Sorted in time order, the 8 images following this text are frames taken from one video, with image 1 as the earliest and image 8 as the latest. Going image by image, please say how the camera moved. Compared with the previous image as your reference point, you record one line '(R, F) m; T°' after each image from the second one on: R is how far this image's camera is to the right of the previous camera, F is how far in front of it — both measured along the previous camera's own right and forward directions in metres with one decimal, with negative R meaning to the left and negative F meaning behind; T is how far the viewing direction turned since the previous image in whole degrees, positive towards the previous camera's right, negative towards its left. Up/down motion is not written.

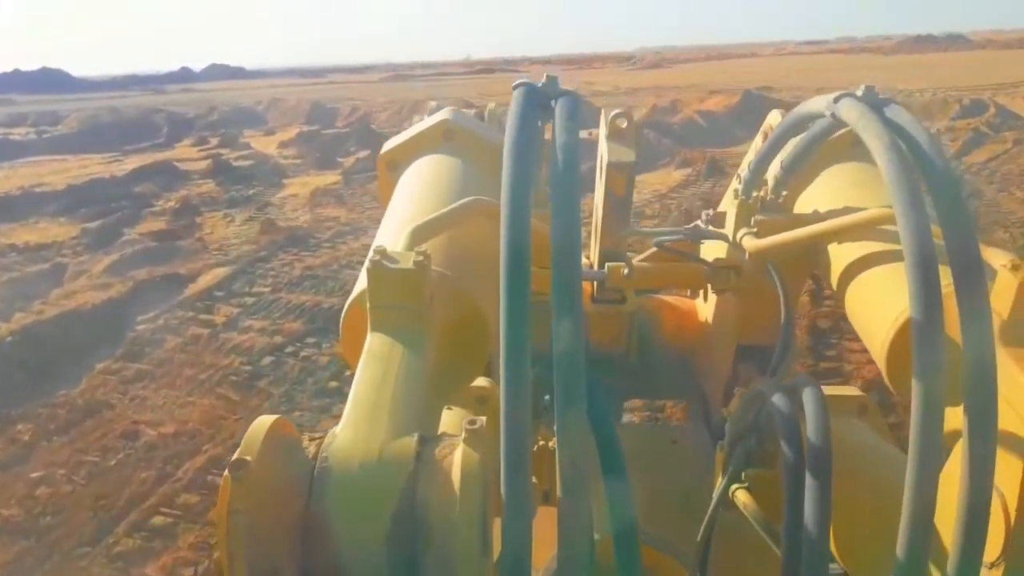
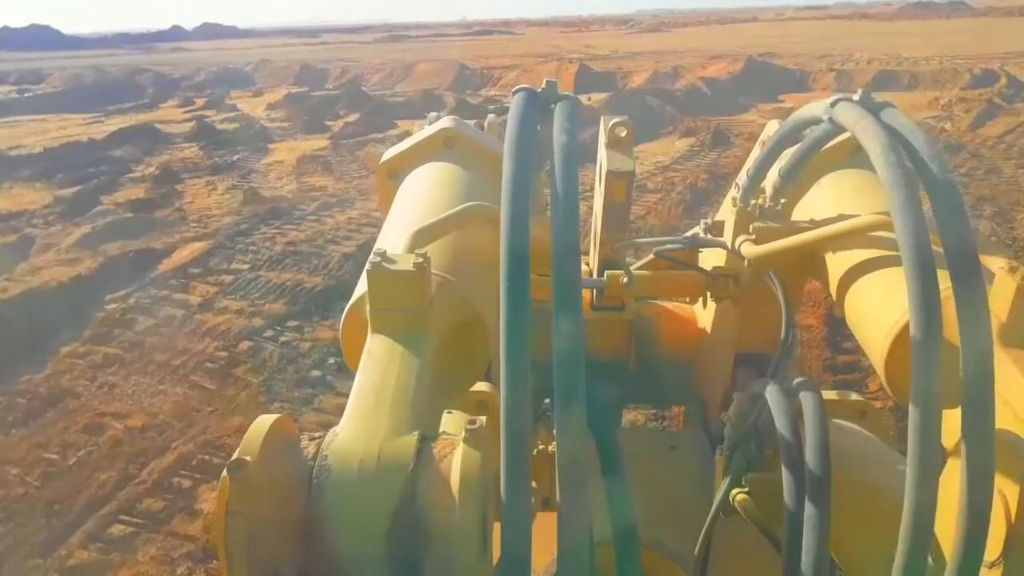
(0.0, +0.4) m; 0°
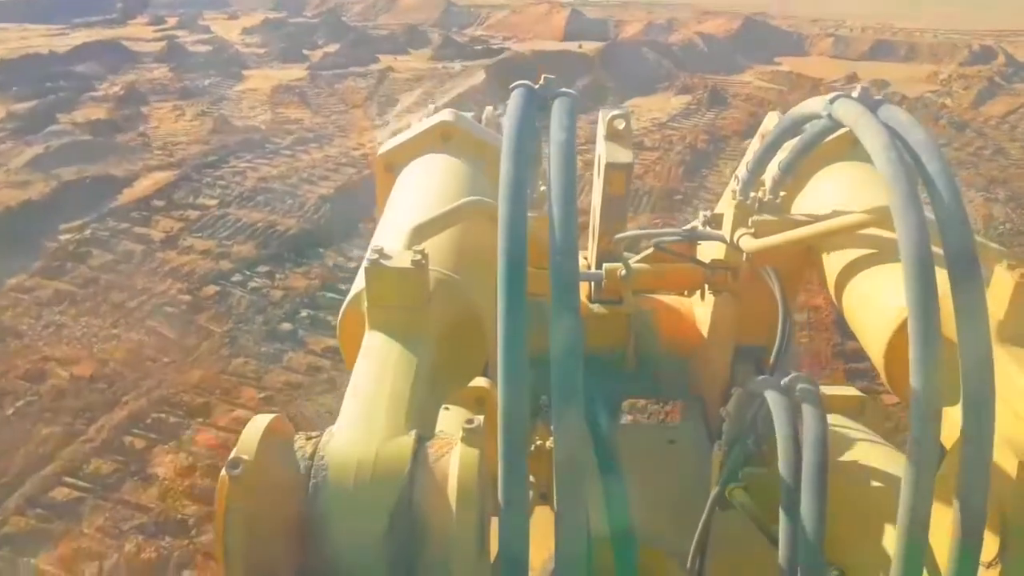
(-0.1, +0.4) m; +2°
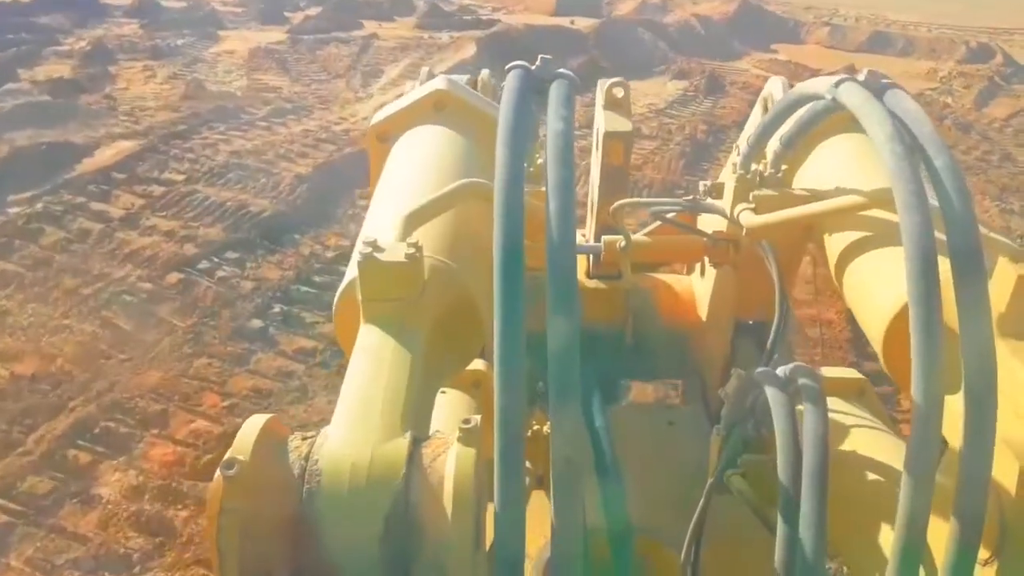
(-0.1, +0.4) m; +2°
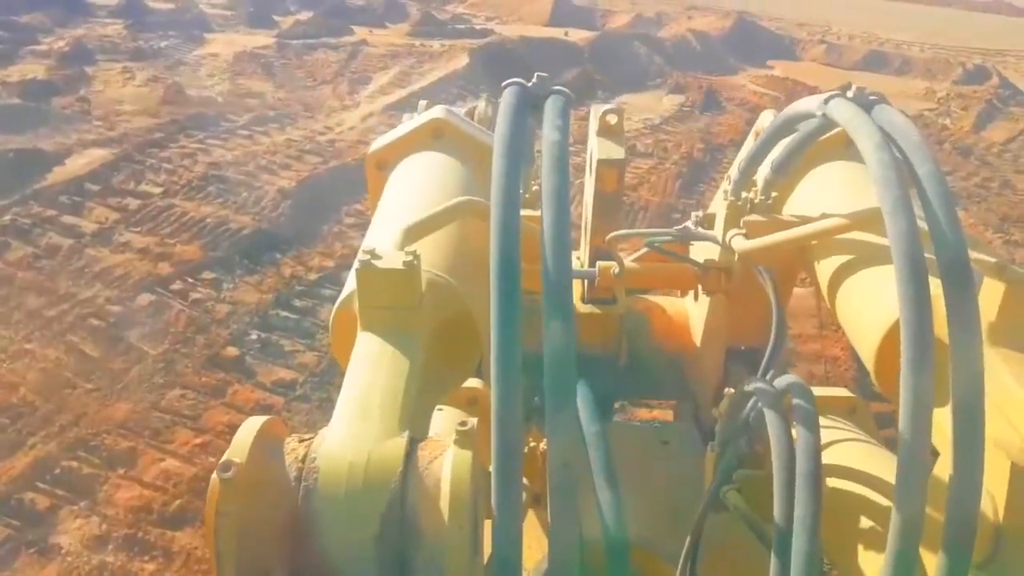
(0.0, +0.2) m; +1°
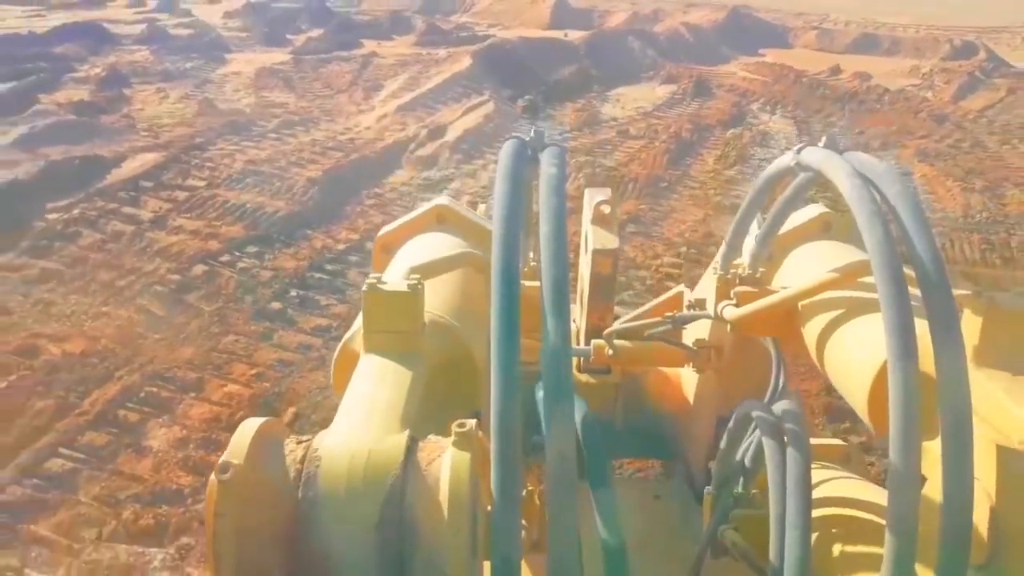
(+0.1, -0.6) m; -1°
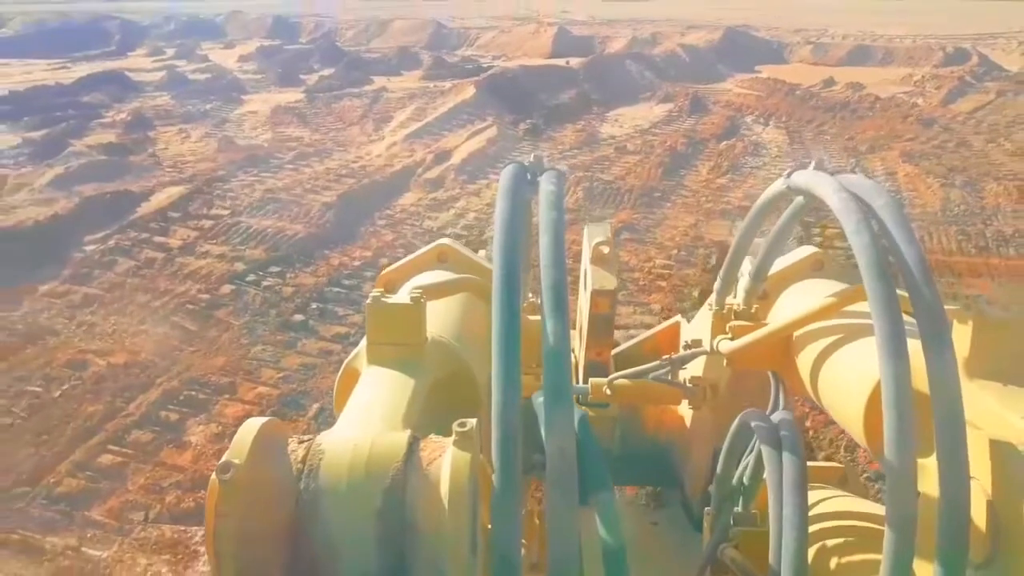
(+0.1, -0.4) m; -1°
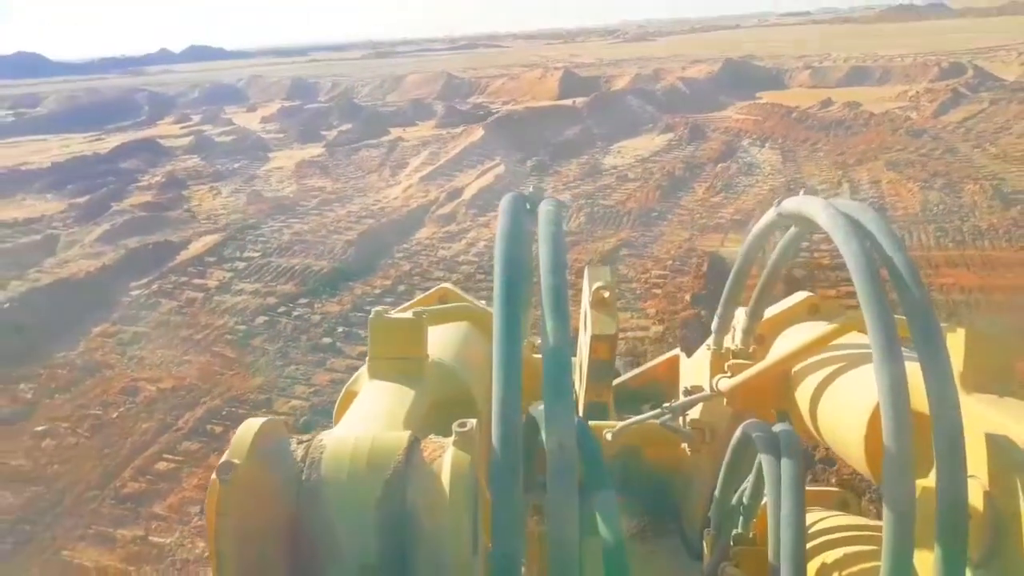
(+0.1, -0.5) m; -2°
